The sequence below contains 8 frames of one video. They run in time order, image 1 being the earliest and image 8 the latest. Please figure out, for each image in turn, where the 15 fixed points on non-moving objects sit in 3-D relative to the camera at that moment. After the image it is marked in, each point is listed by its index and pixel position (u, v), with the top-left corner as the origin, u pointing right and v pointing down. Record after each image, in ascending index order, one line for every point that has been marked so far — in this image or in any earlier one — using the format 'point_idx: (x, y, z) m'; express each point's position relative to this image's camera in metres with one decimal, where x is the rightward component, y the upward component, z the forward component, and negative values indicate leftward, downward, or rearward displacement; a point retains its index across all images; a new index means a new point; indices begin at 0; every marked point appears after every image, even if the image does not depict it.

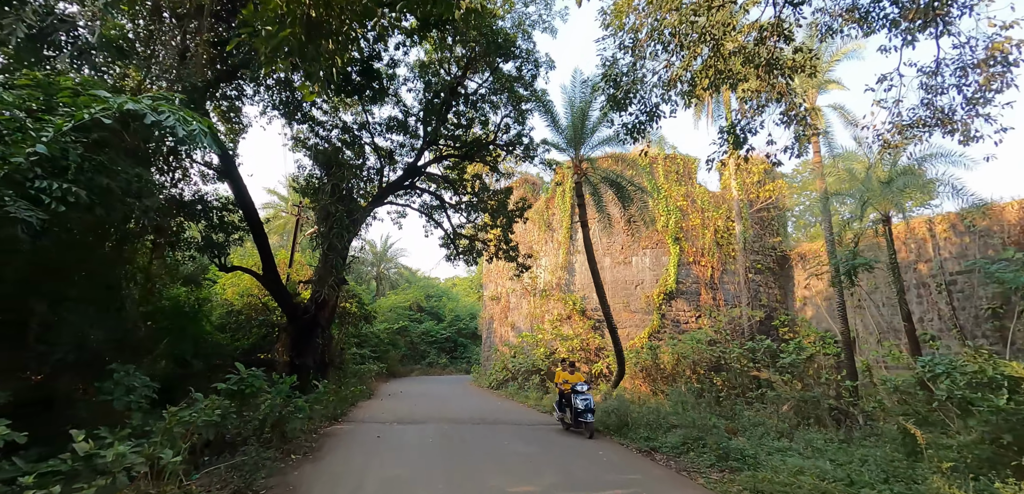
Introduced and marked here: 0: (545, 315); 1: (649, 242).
0: (+1.0, -2.0, +14.6) m
1: (+3.9, +0.1, +14.0) m
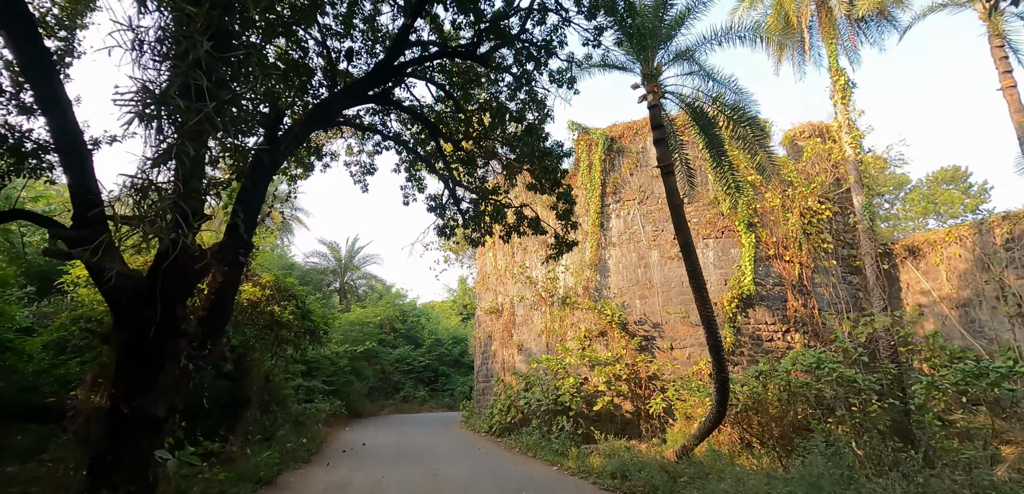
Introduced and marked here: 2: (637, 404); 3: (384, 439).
0: (+1.2, -1.8, +10.6) m
1: (+4.1, +0.3, +10.2) m
2: (+2.4, -3.0, +9.4) m
3: (-2.7, -4.0, +10.1) m
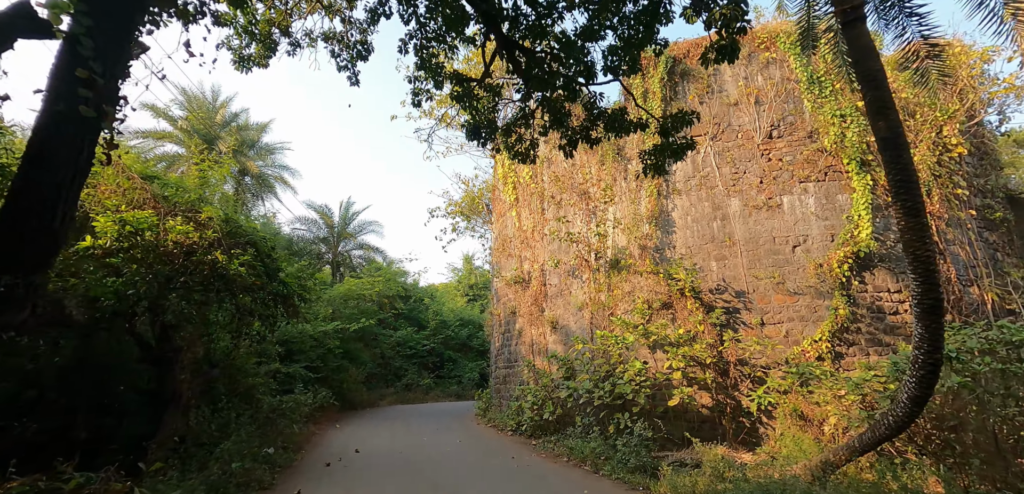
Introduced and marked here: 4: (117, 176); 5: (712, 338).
0: (+1.8, -1.0, +8.2) m
1: (+4.8, +1.2, +7.8) m
2: (+3.0, -2.2, +7.1) m
3: (-2.1, -3.1, +7.8) m
4: (-3.8, +0.7, +4.7) m
5: (+3.0, -1.4, +7.3) m
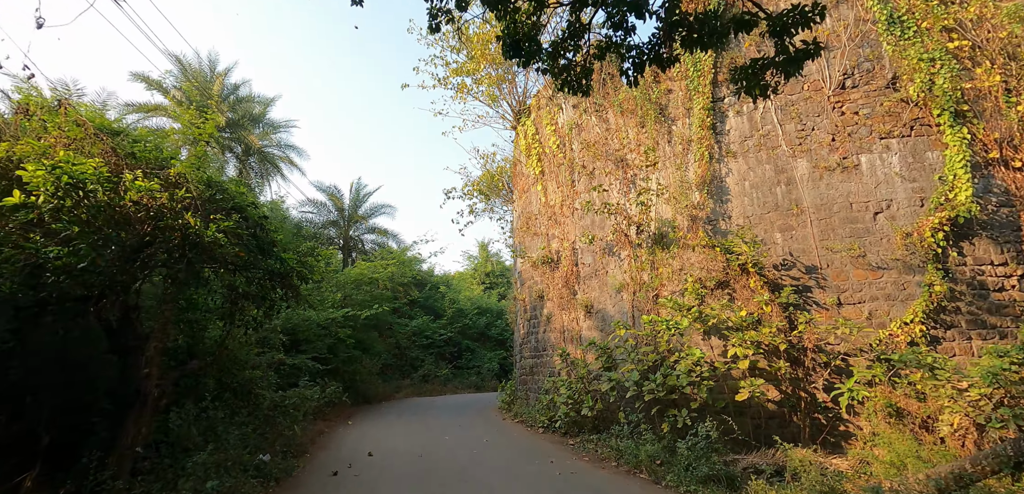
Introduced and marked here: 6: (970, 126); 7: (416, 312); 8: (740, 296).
0: (+2.3, -0.5, +7.2) m
1: (+5.2, +1.6, +6.7) m
2: (+3.4, -1.8, +6.0) m
3: (-1.6, -2.8, +6.9) m
4: (-3.5, +1.0, +3.8) m
5: (+3.4, -0.9, +6.2) m
6: (+6.0, +1.6, +6.5) m
7: (-3.6, -2.4, +18.4) m
8: (+3.0, -0.6, +6.5) m
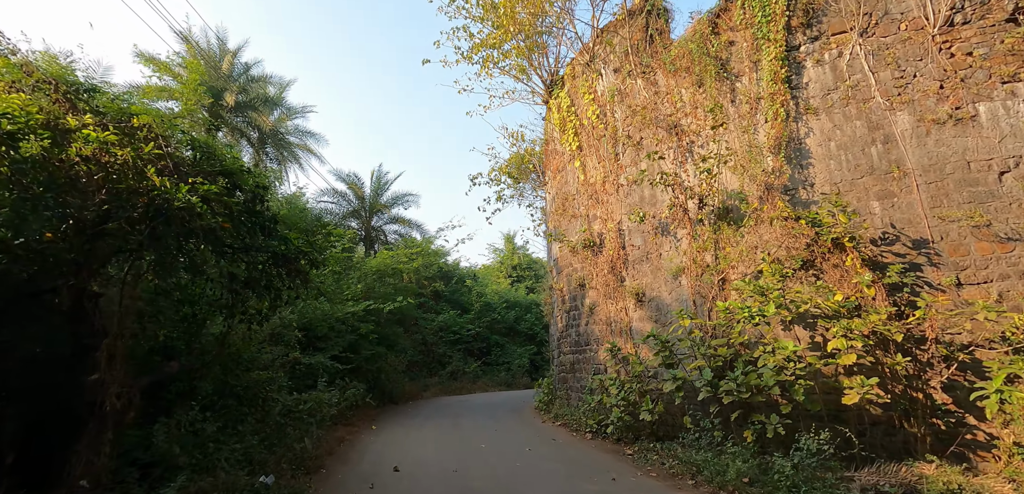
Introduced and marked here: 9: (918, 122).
0: (+2.8, -0.2, +6.1) m
1: (+5.6, +2.0, +5.4) m
2: (+3.9, -1.5, +4.9) m
3: (-1.0, -2.5, +6.0) m
4: (-3.1, +1.1, +3.0) m
5: (+3.9, -0.6, +5.1) m
6: (+6.5, +2.0, +5.2) m
7: (-2.5, -2.1, +17.6) m
8: (+3.5, -0.3, +5.4) m
9: (+4.6, +1.4, +5.6) m
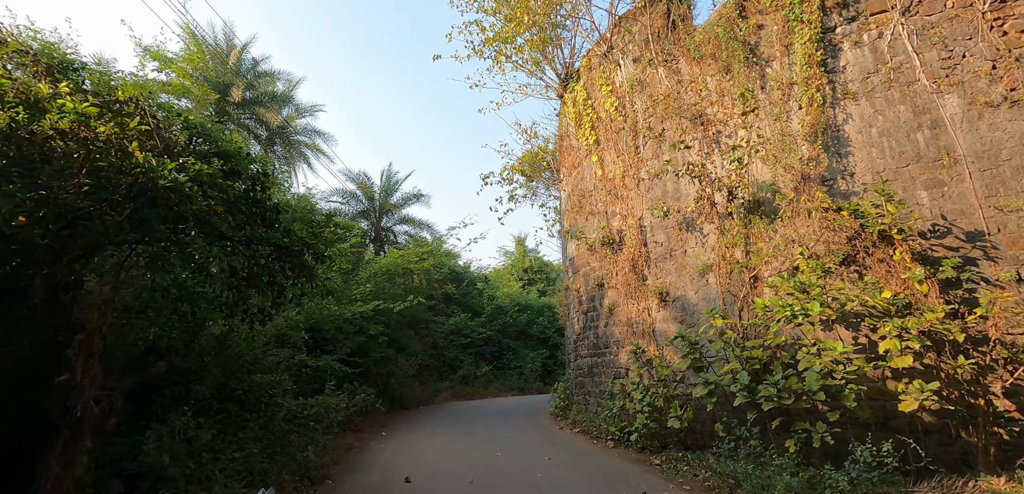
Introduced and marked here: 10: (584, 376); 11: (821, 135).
0: (+3.0, -0.2, +5.7) m
1: (+5.8, +2.1, +5.0) m
2: (+4.1, -1.4, +4.5) m
3: (-0.8, -2.5, +5.7) m
4: (-3.0, +1.2, +2.7) m
5: (+4.1, -0.5, +4.6) m
6: (+6.7, +2.0, +4.8) m
7: (-2.1, -2.2, +17.3) m
8: (+3.7, -0.3, +5.0) m
9: (+4.8, +1.5, +5.2) m
10: (+1.3, -2.3, +8.6) m
11: (+3.6, +1.3, +5.7) m
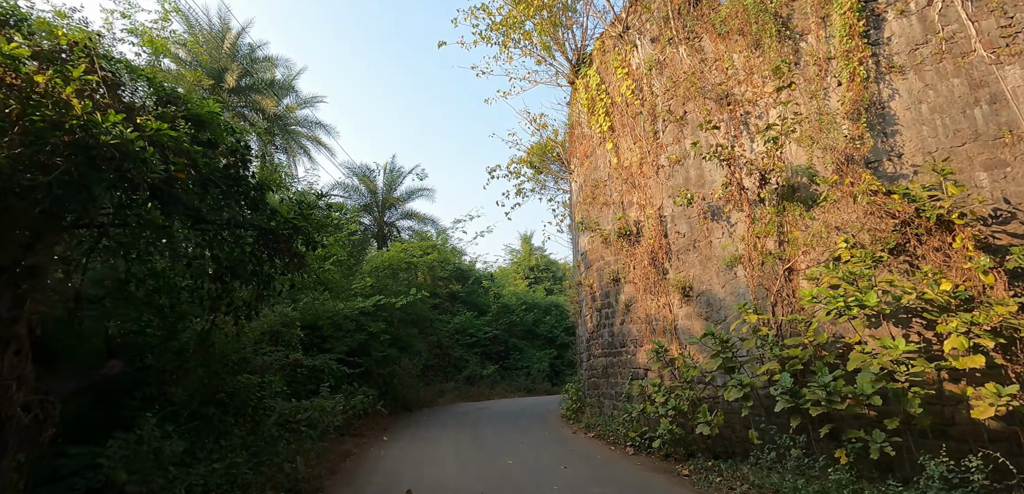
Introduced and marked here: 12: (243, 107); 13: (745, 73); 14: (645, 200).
0: (+3.1, -0.1, +5.2) m
1: (+5.9, +2.2, +4.5) m
2: (+4.2, -1.3, +4.0) m
3: (-0.7, -2.4, +5.2) m
4: (-2.9, +1.3, +2.3) m
5: (+4.2, -0.4, +4.1) m
6: (+6.8, +2.2, +4.2) m
7: (-1.8, -2.1, +16.8) m
8: (+3.9, -0.1, +4.5) m
9: (+4.9, +1.6, +4.7) m
10: (+1.4, -2.1, +8.1) m
11: (+3.7, +1.4, +5.2) m
12: (-5.4, +2.8, +10.0) m
13: (+2.9, +2.2, +6.1) m
14: (+1.9, +0.7, +7.1) m
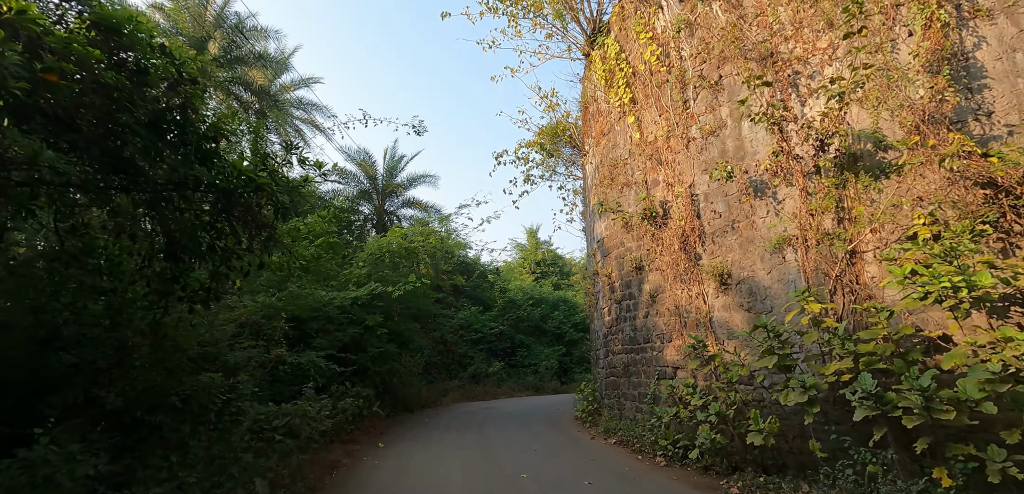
0: (+3.3, +0.2, +4.4) m
1: (+6.1, +2.4, +3.6) m
2: (+4.3, -1.1, +3.2) m
3: (-0.5, -2.2, +4.5) m
4: (-2.8, +1.5, +1.5) m
5: (+4.3, -0.2, +3.3) m
6: (+6.9, +2.4, +3.4) m
7: (-1.6, -1.8, +16.1) m
8: (+4.0, +0.1, +3.7) m
9: (+5.1, +1.8, +3.9) m
10: (+1.6, -1.9, +7.3) m
11: (+3.8, +1.6, +4.4) m
12: (-5.3, +3.1, +9.3) m
13: (+3.0, +2.4, +5.3) m
14: (+2.1, +0.9, +6.3) m
